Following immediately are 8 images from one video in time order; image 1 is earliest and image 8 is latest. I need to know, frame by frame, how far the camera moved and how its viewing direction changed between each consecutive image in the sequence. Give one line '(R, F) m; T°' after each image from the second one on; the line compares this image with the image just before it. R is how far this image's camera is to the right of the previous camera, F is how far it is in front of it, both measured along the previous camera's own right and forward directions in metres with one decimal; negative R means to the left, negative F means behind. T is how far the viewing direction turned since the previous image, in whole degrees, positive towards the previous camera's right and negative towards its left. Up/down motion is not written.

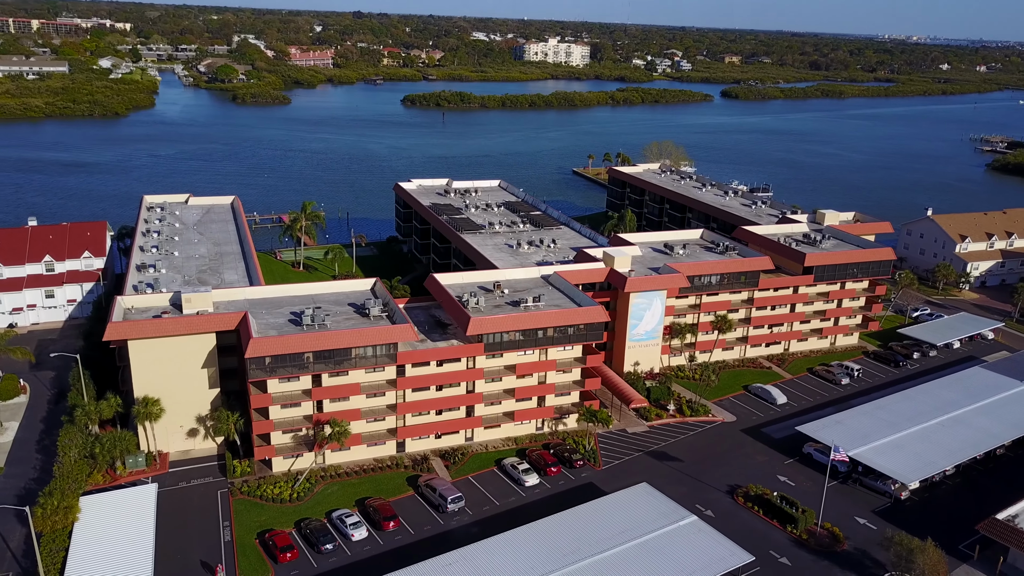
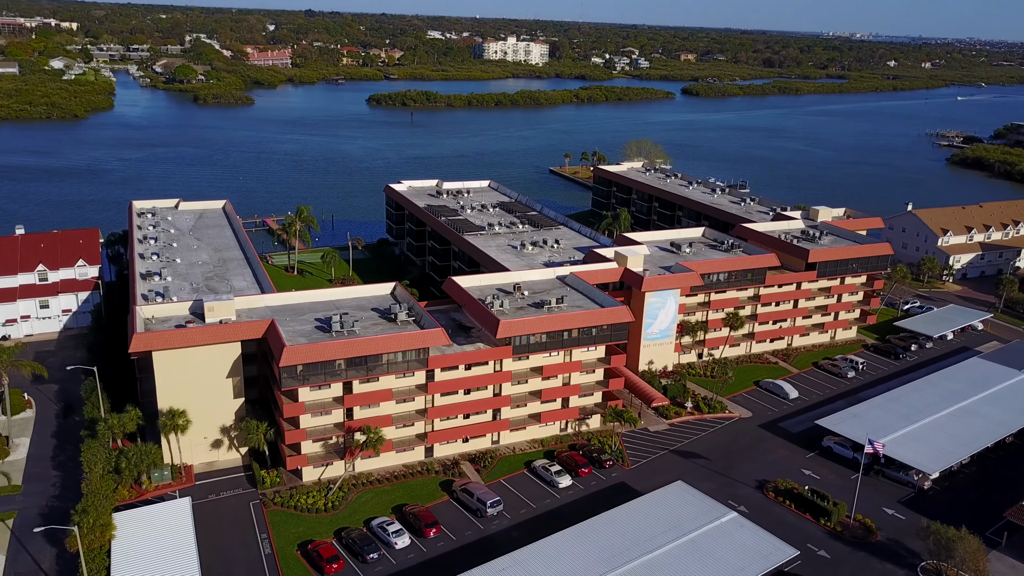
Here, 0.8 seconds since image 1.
(-4.2, +0.2) m; +3°
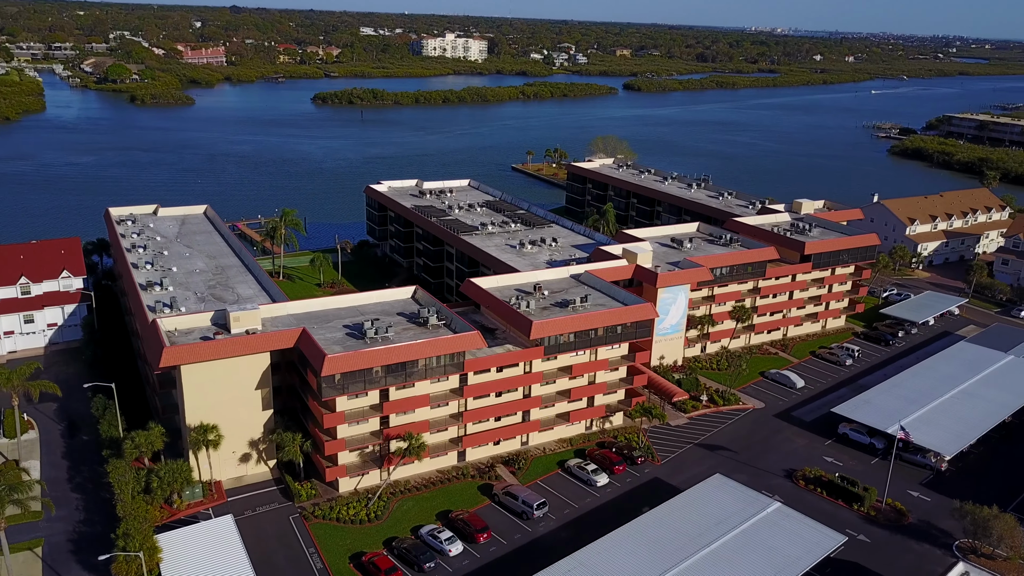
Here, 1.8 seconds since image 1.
(-5.6, +0.4) m; +4°
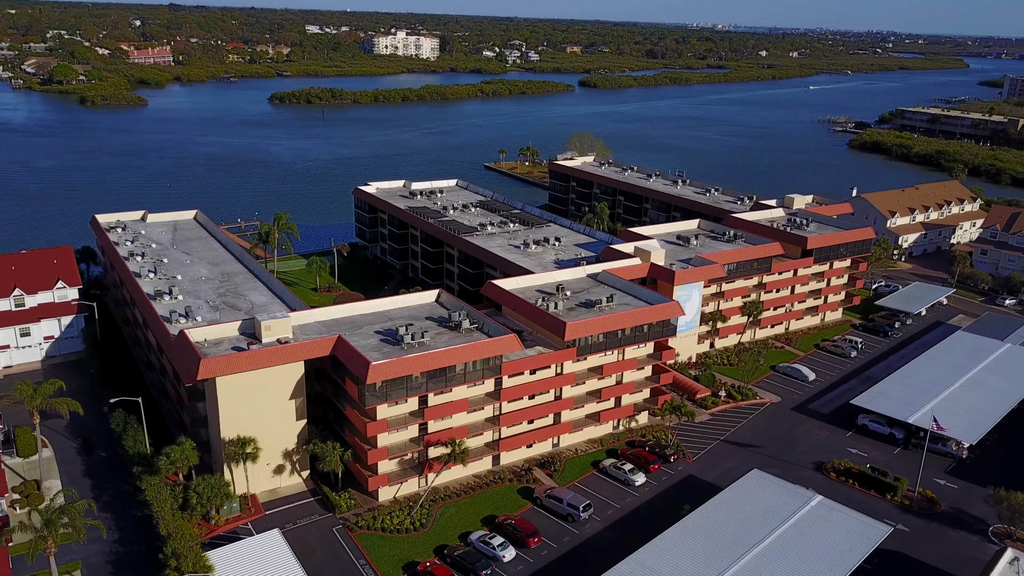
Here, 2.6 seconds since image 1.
(-4.8, +0.5) m; +3°
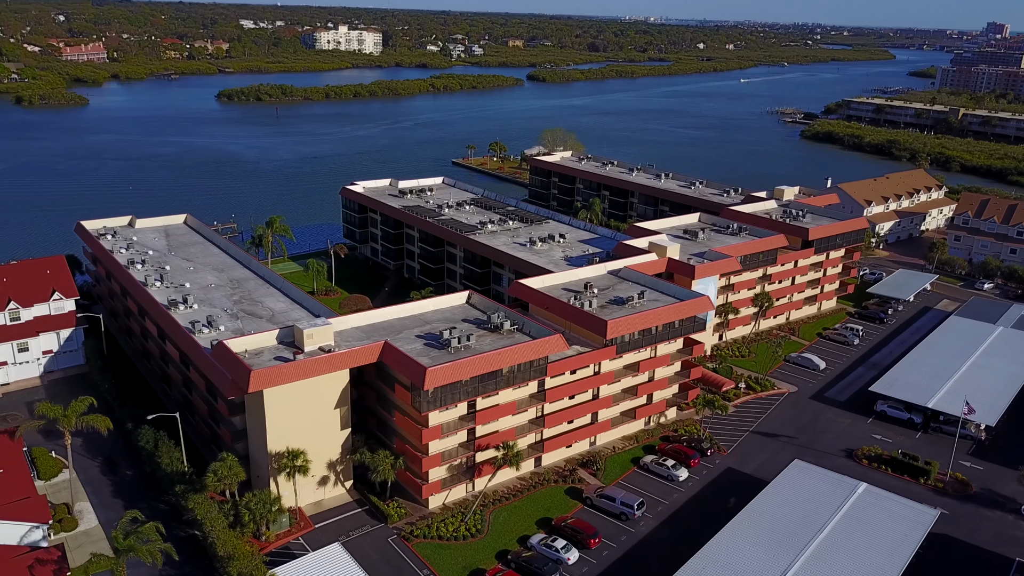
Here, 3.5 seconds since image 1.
(-5.7, +0.6) m; +4°
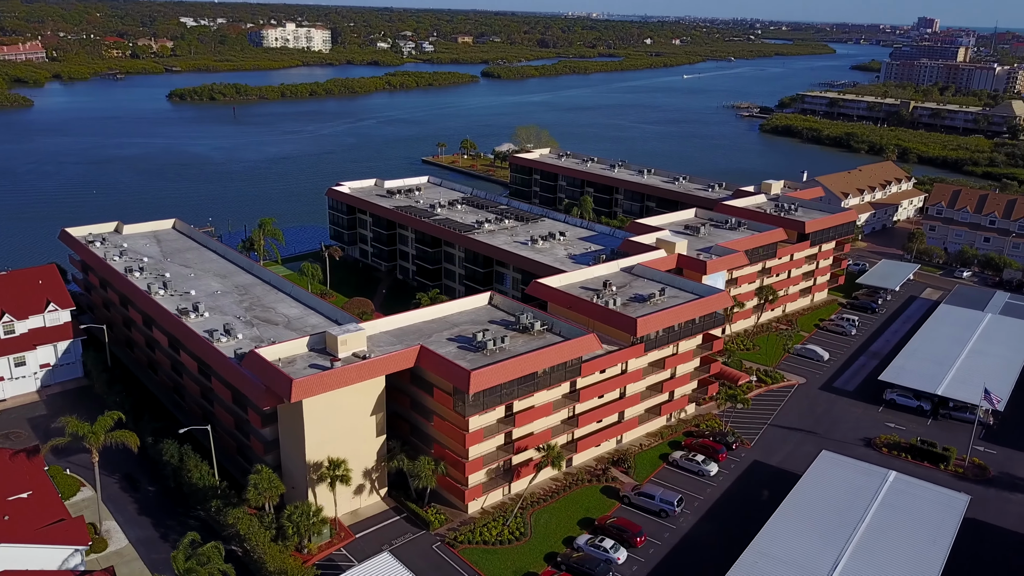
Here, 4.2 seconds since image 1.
(-4.6, +0.5) m; +3°
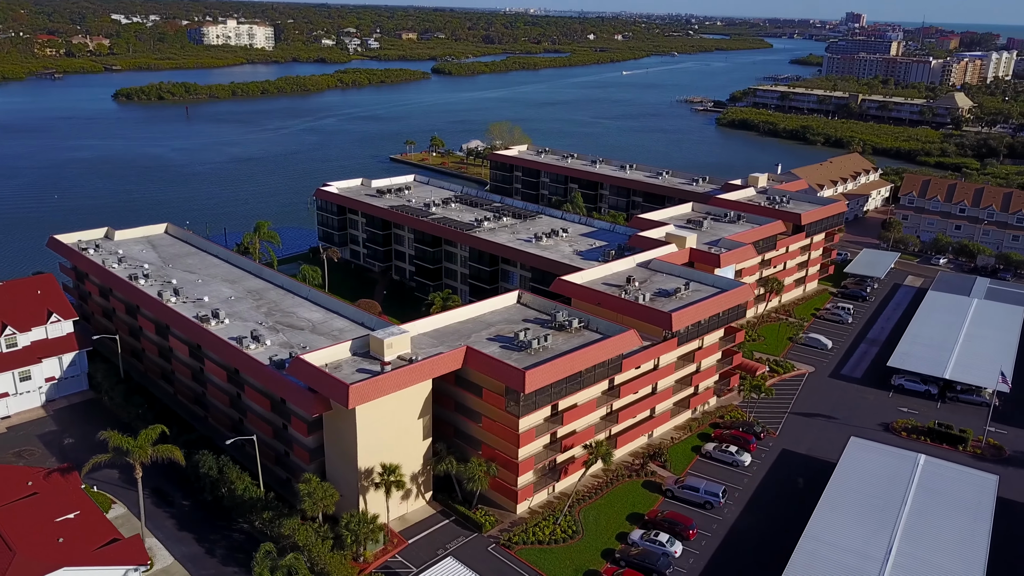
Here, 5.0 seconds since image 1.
(-5.3, +0.3) m; +4°
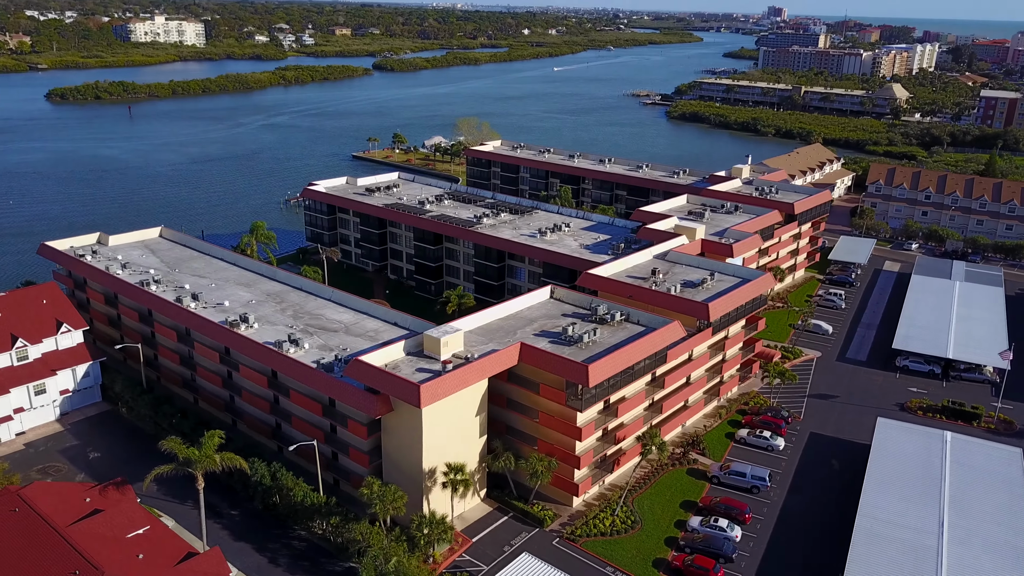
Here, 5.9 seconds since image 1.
(-6.1, +0.2) m; +4°
